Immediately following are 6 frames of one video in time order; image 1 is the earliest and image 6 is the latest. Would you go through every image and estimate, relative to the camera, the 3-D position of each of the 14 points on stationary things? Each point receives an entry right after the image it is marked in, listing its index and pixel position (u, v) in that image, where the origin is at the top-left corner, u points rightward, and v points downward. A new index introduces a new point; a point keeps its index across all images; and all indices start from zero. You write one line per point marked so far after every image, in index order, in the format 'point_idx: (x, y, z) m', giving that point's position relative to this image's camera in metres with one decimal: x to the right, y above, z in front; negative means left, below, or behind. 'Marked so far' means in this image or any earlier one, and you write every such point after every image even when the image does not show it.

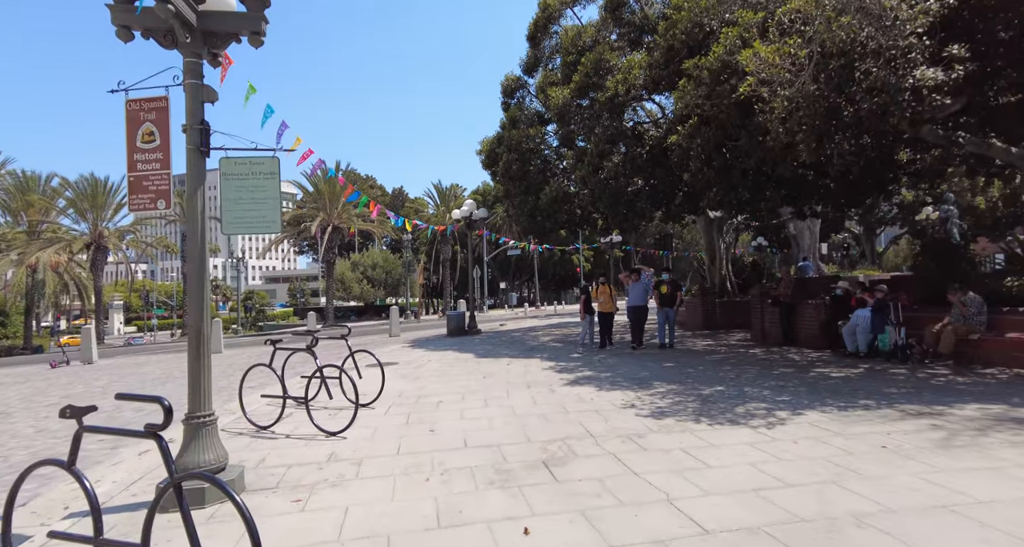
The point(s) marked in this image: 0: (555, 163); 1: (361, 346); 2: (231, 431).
0: (+1.3, +3.4, +17.2) m
1: (-5.3, -2.6, +19.5) m
2: (-3.5, -2.0, +6.9) m
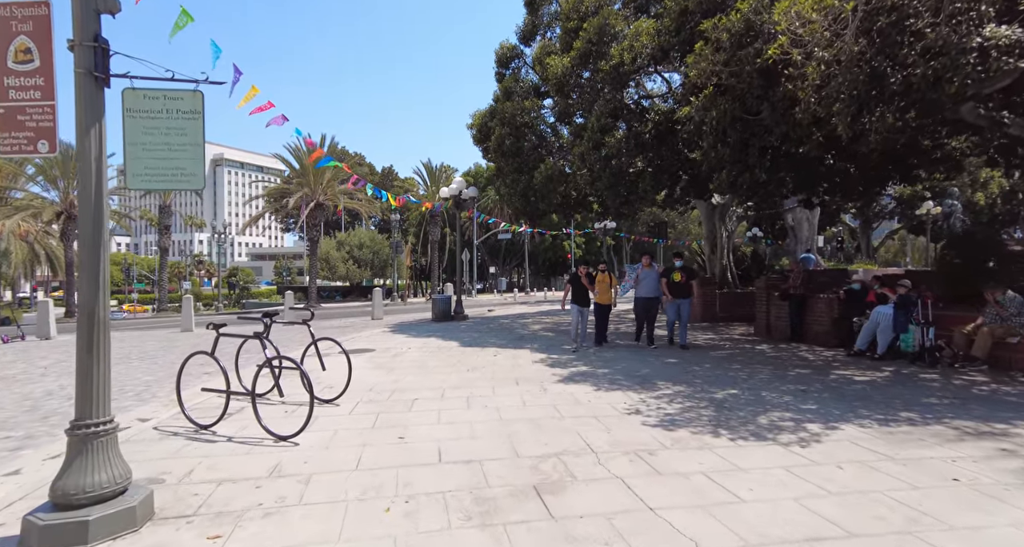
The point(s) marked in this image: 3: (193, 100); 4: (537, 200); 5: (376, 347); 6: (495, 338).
0: (+1.1, +3.8, +16.1) m
1: (-5.7, -1.9, +18.5) m
2: (-3.7, -1.7, +5.9) m
3: (-2.1, +1.2, +3.7) m
4: (+0.7, +2.2, +16.8) m
5: (-3.0, -1.6, +12.3) m
6: (-0.4, -1.6, +13.7) m
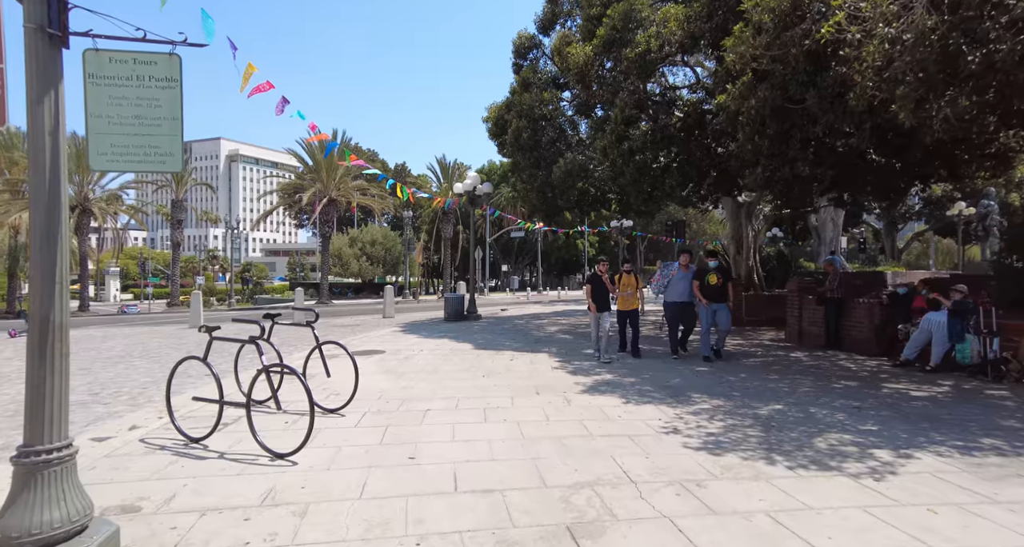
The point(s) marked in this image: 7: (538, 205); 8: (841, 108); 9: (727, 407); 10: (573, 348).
0: (+1.6, +3.8, +15.5) m
1: (-5.2, -1.8, +18.0) m
2: (-3.4, -1.6, +5.3) m
3: (-1.9, +1.2, +3.2) m
4: (+1.2, +2.2, +16.1) m
5: (-2.7, -1.6, +11.8) m
6: (0.0, -1.6, +13.1) m
7: (+0.8, +2.1, +17.2) m
8: (+4.3, +2.2, +7.3) m
9: (+2.5, -1.5, +6.4) m
10: (+1.3, -1.6, +11.6) m
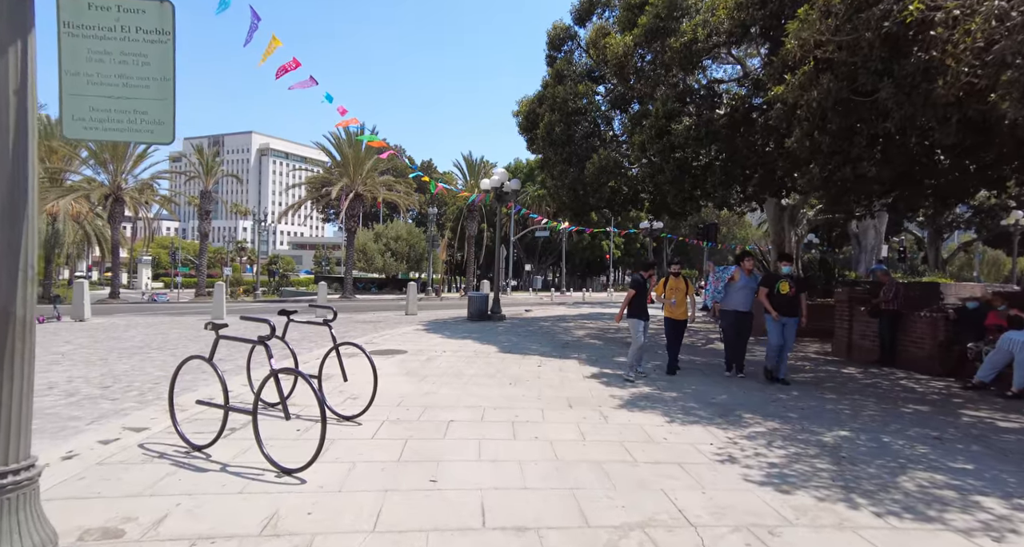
0: (+2.4, +3.8, +14.8) m
1: (-4.4, -1.6, +17.6) m
2: (-3.2, -1.5, +4.9) m
3: (-1.7, +1.2, +2.6) m
4: (+2.1, +2.1, +15.4) m
5: (-2.1, -1.5, +11.3) m
6: (+0.6, -1.6, +12.5) m
7: (+1.6, +2.1, +16.6) m
8: (+4.8, +2.0, +6.6) m
9: (+2.8, -1.6, +5.7) m
10: (+1.8, -1.6, +10.9) m
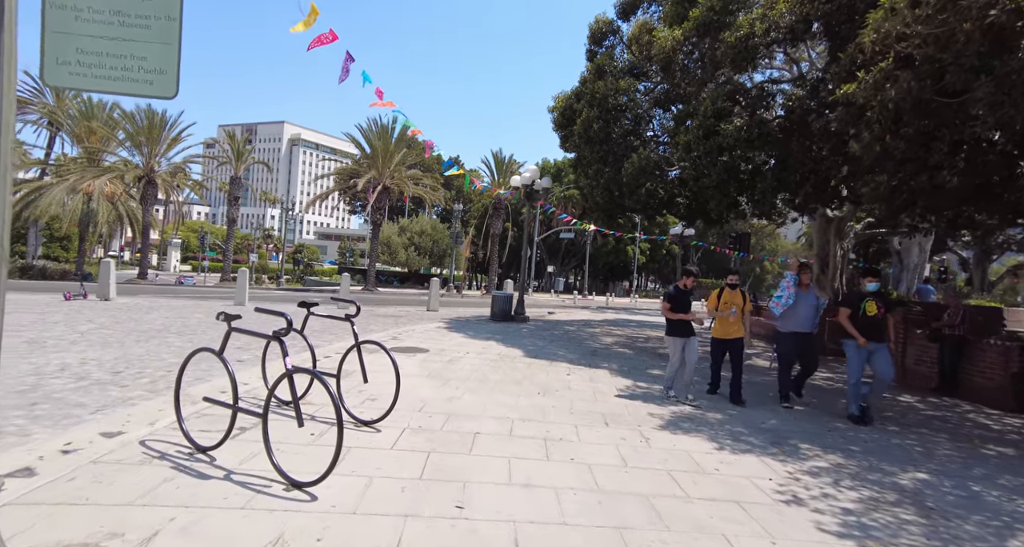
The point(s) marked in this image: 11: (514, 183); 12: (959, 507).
0: (+3.3, +3.6, +14.1) m
1: (-3.7, -1.4, +17.2) m
2: (-2.9, -1.4, +4.5) m
3: (-1.3, +1.3, +2.2) m
4: (+2.9, +2.0, +14.8) m
5: (-1.6, -1.4, +10.8) m
6: (+1.1, -1.6, +11.9) m
7: (+2.5, +1.9, +16.0) m
8: (+5.3, +1.8, +5.8) m
9: (+3.1, -1.7, +5.0) m
10: (+2.3, -1.7, +10.3) m
11: (+0.1, +3.2, +19.5) m
12: (+3.3, -1.8, +4.2) m
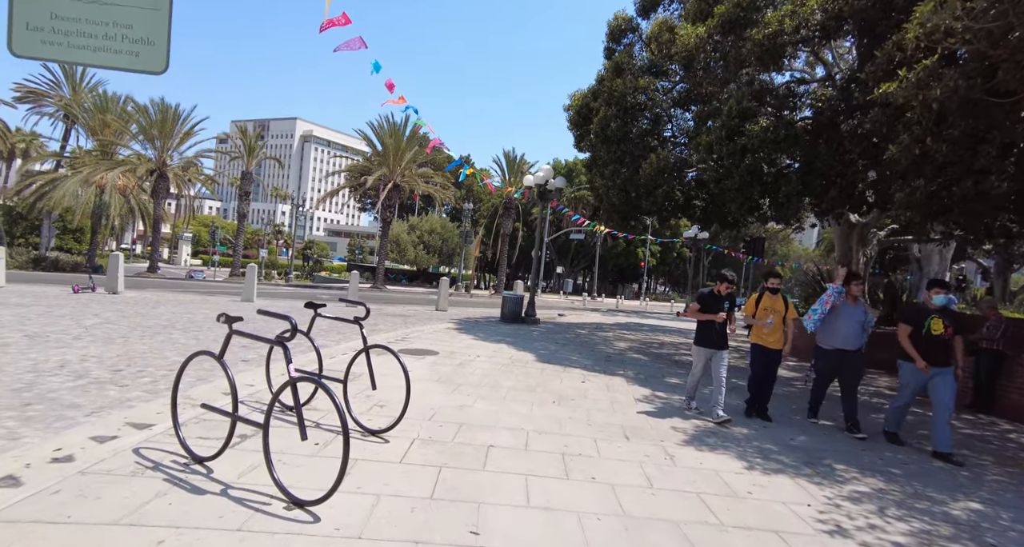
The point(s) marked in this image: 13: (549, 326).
0: (+3.7, +3.5, +13.8) m
1: (-3.4, -1.4, +16.9) m
2: (-2.7, -1.4, +4.2) m
3: (-1.2, +1.3, +1.9) m
4: (+3.3, +1.9, +14.5) m
5: (-1.4, -1.4, +10.5) m
6: (+1.4, -1.7, +11.6) m
7: (+2.9, +1.9, +15.6) m
8: (+5.5, +1.6, +5.4) m
9: (+3.2, -1.8, +4.7) m
10: (+2.5, -1.8, +10.0) m
11: (+0.5, +3.1, +19.2) m
12: (+3.5, -1.9, +3.8) m
13: (+1.2, -1.7, +17.8) m
